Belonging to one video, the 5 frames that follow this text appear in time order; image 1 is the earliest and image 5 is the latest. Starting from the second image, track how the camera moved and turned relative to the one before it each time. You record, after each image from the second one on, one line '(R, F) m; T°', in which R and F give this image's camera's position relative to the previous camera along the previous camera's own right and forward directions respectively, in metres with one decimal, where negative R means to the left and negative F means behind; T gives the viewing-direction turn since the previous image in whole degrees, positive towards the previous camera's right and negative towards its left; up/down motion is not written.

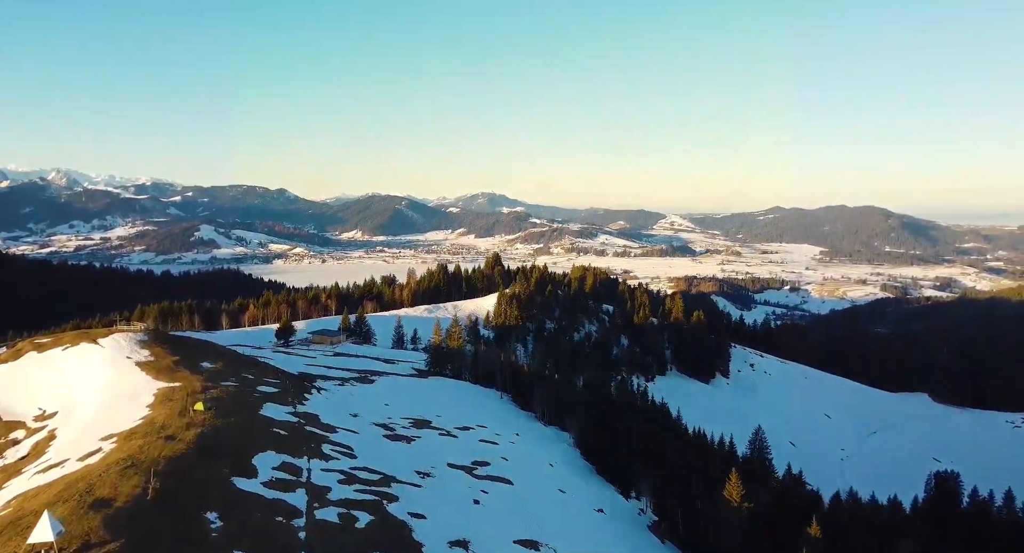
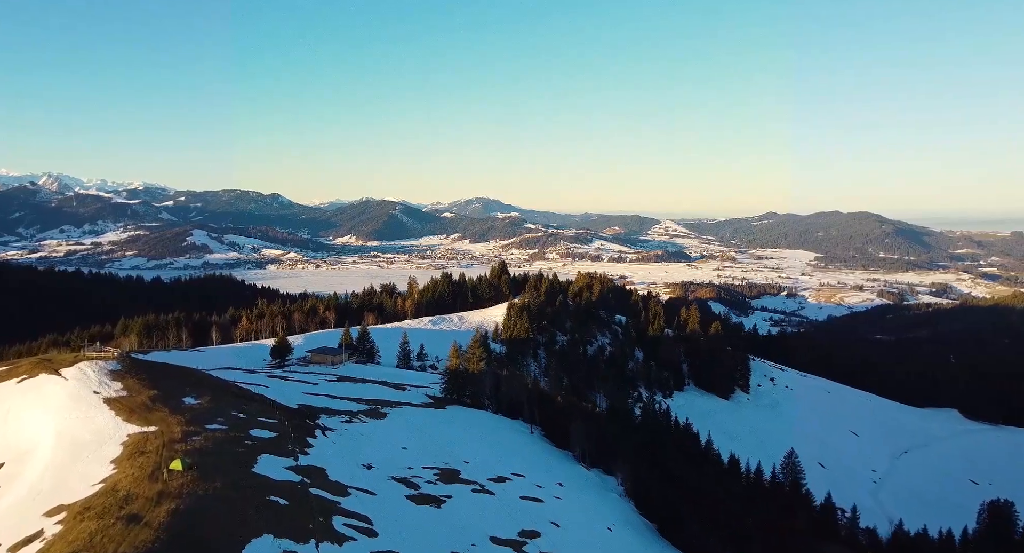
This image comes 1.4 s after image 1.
(-2.0, +5.3) m; +1°
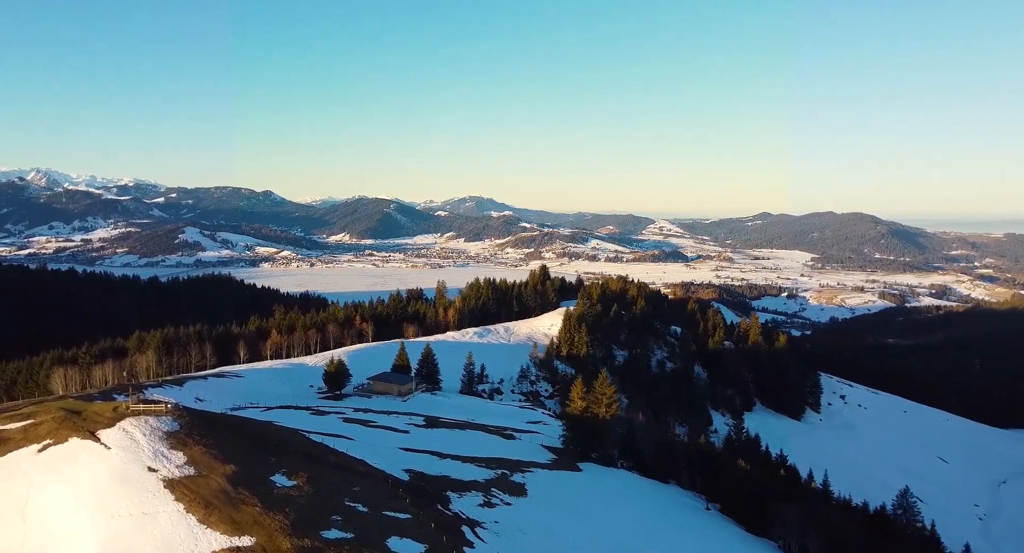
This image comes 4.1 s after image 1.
(-7.1, +8.4) m; +1°
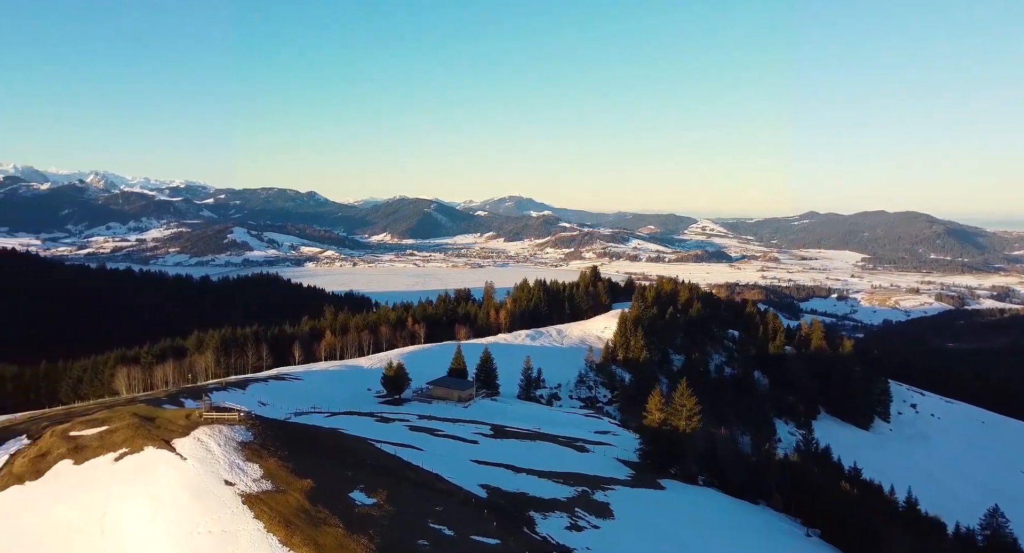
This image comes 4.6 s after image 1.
(-1.6, +1.4) m; -3°
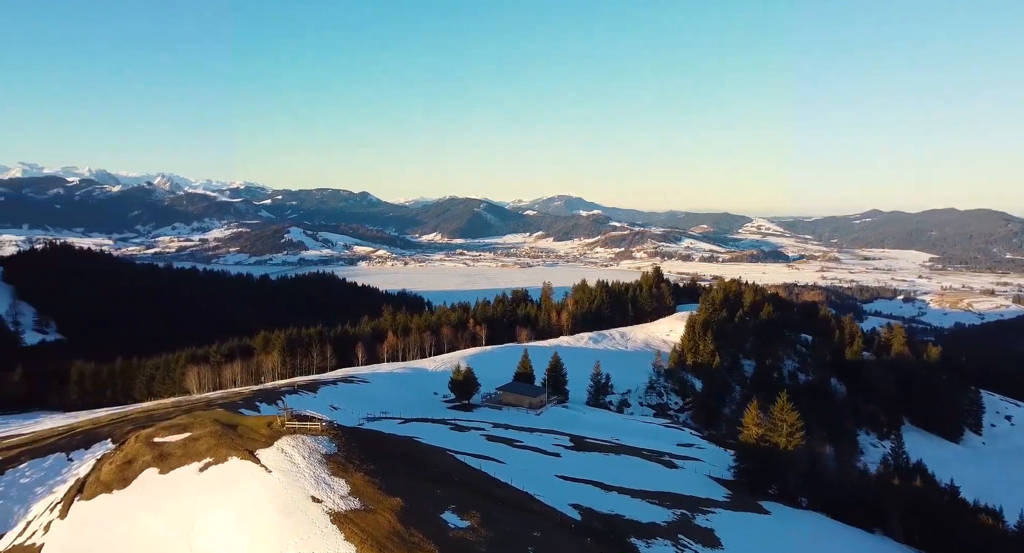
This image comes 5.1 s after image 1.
(-1.5, +1.6) m; -4°
